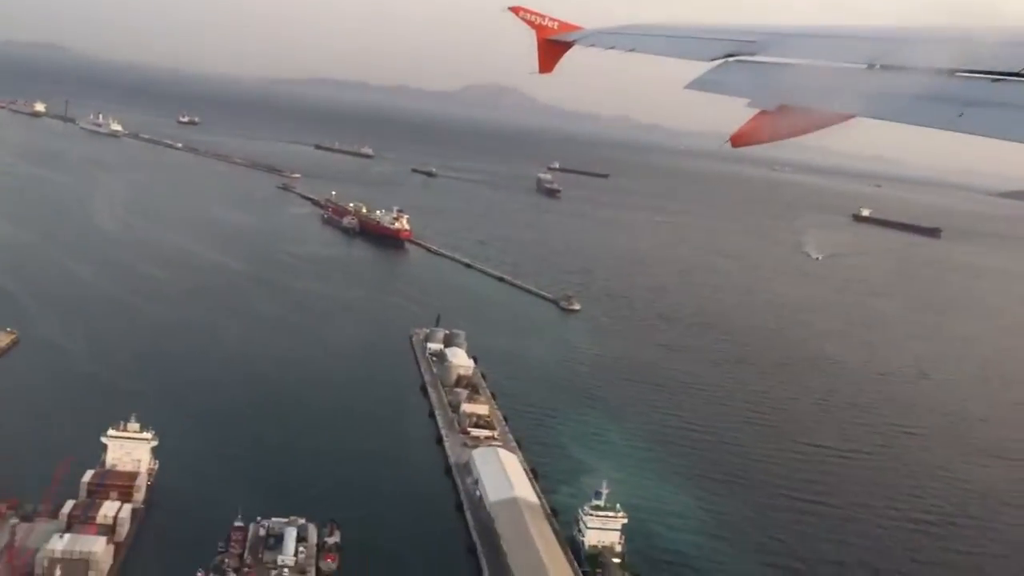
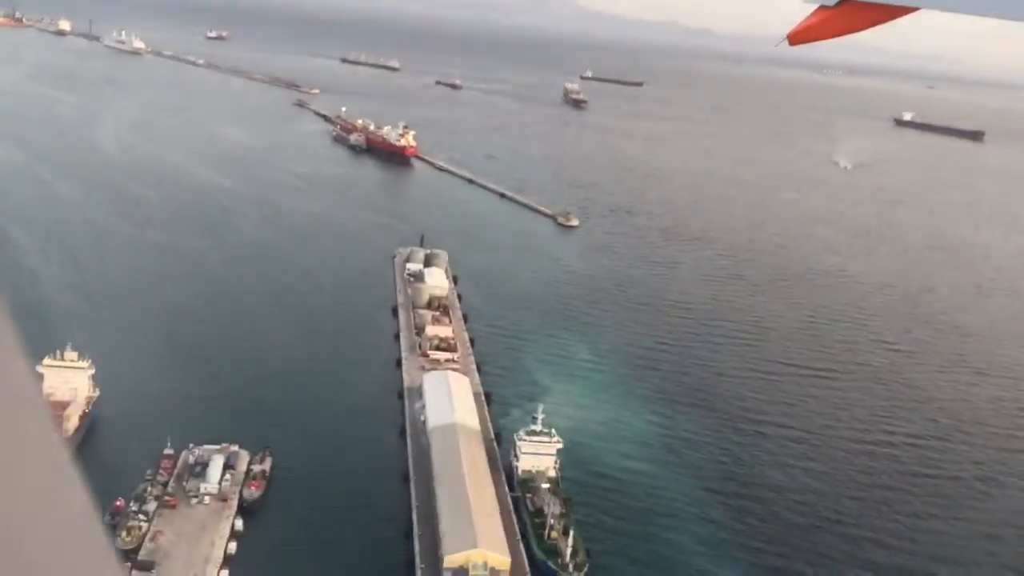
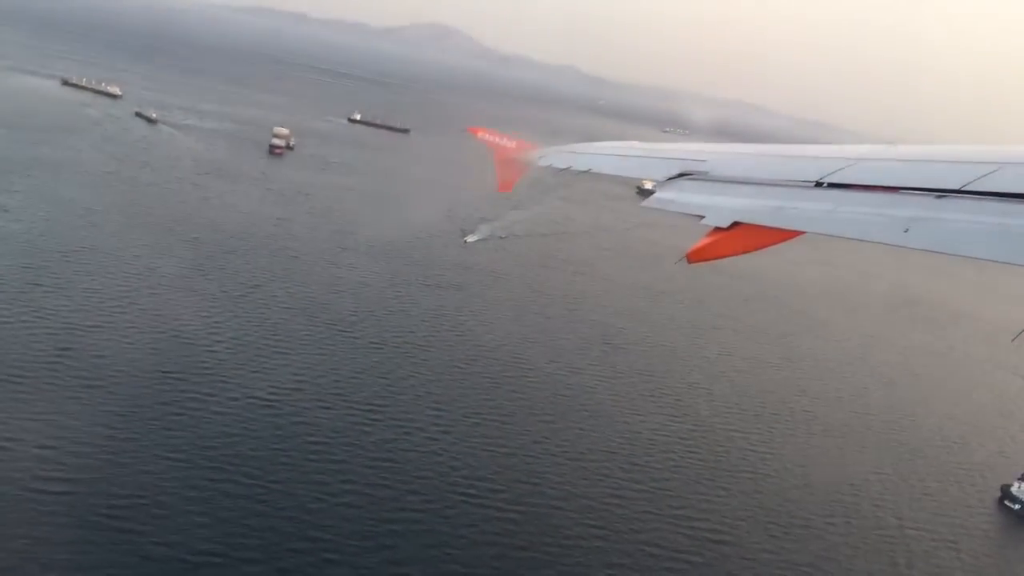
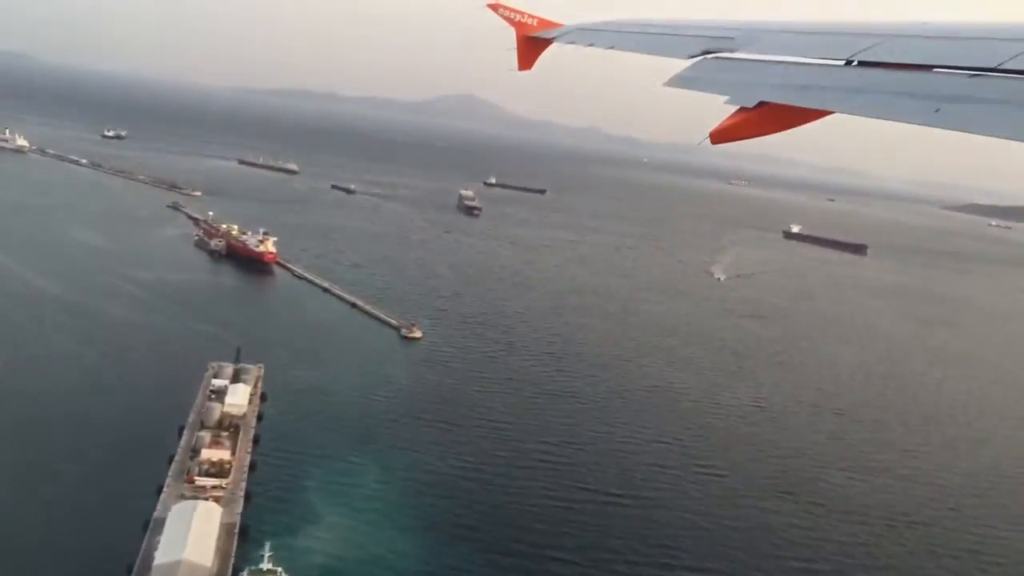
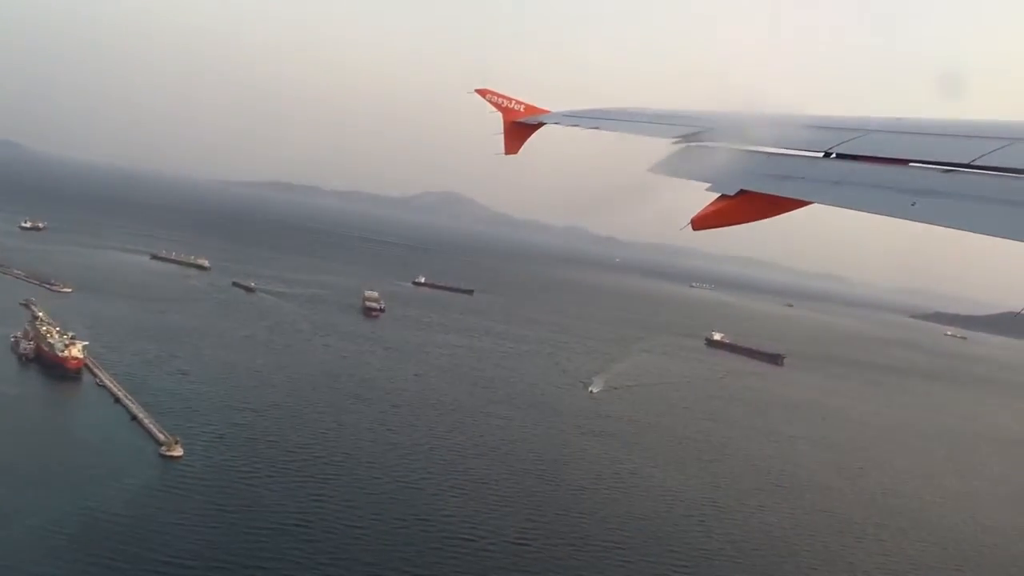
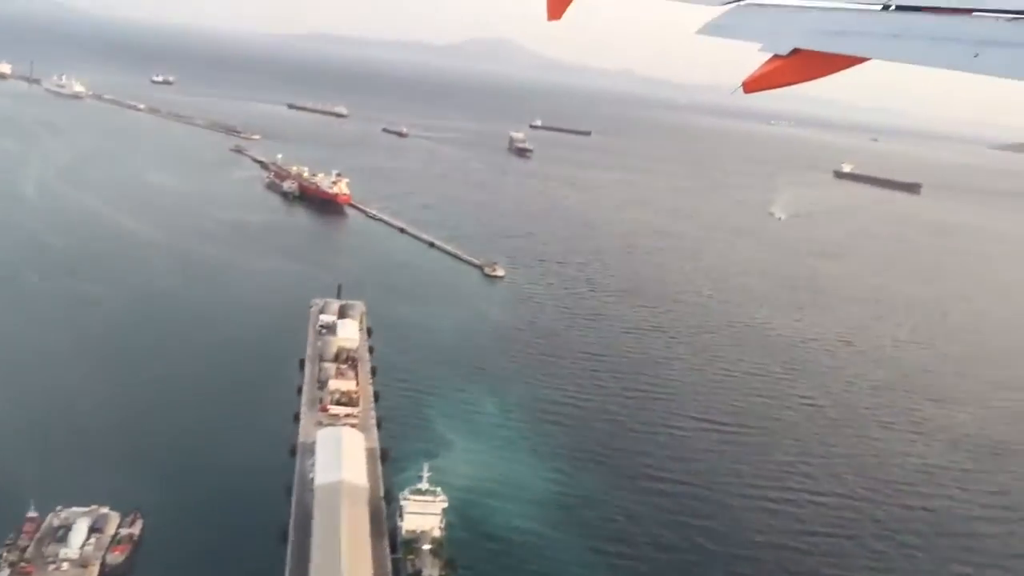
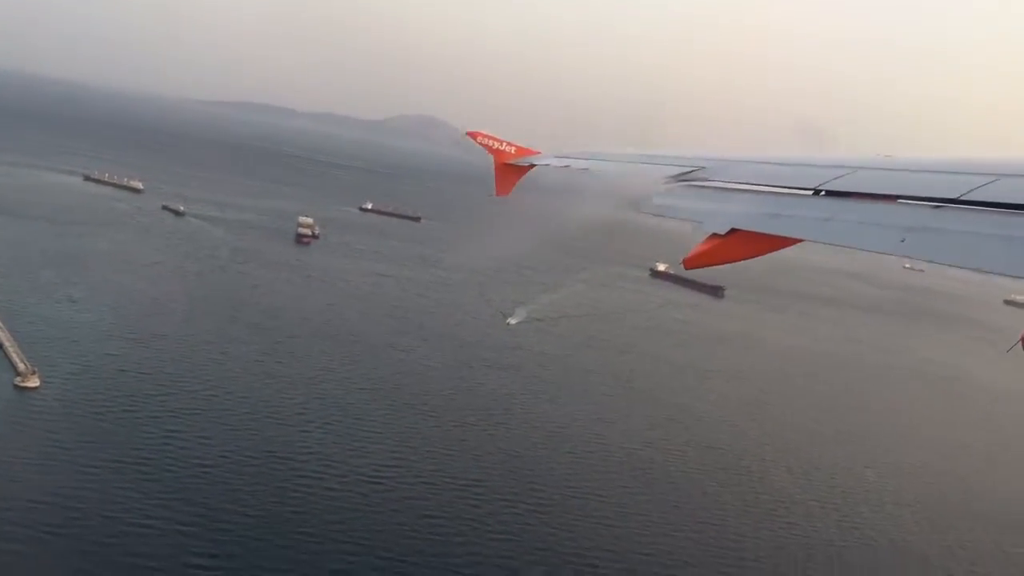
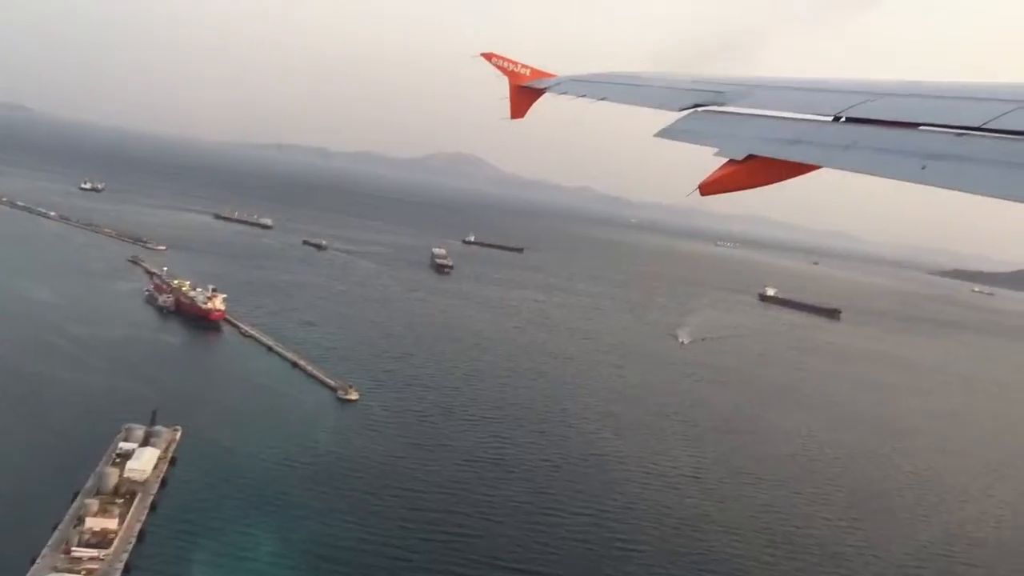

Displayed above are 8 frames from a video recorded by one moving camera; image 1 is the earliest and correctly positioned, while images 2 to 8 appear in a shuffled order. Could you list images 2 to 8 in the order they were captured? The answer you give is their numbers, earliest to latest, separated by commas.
2, 6, 4, 8, 5, 7, 3
